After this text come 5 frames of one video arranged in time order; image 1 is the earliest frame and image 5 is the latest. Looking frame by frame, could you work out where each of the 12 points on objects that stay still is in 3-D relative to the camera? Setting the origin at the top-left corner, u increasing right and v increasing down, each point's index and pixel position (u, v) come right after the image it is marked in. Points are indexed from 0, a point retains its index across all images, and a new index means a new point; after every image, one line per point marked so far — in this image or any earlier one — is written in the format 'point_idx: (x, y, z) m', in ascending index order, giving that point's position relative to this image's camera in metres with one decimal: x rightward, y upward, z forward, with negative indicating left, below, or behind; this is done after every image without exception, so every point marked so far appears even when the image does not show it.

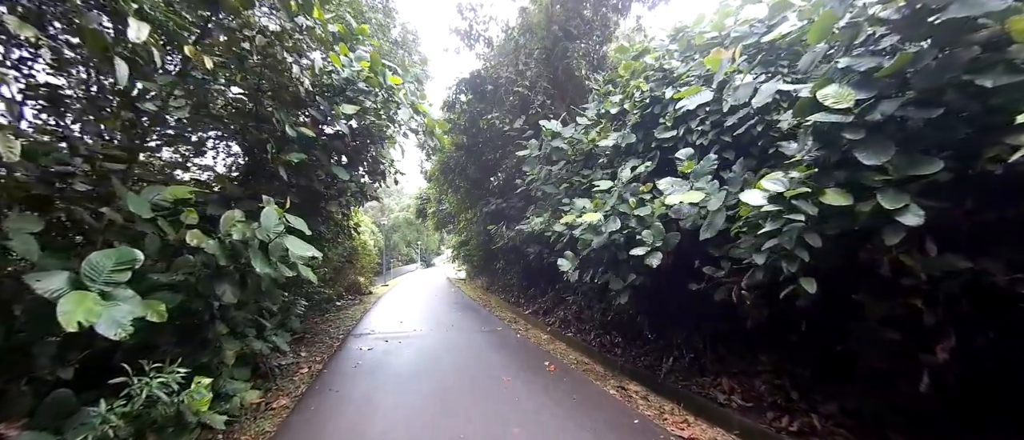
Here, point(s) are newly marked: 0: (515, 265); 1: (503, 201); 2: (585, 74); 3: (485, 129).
0: (0.0, -1.1, +8.5) m
1: (-0.2, +0.4, +8.0) m
2: (+1.3, +2.7, +6.5) m
3: (-0.6, +2.0, +7.8) m
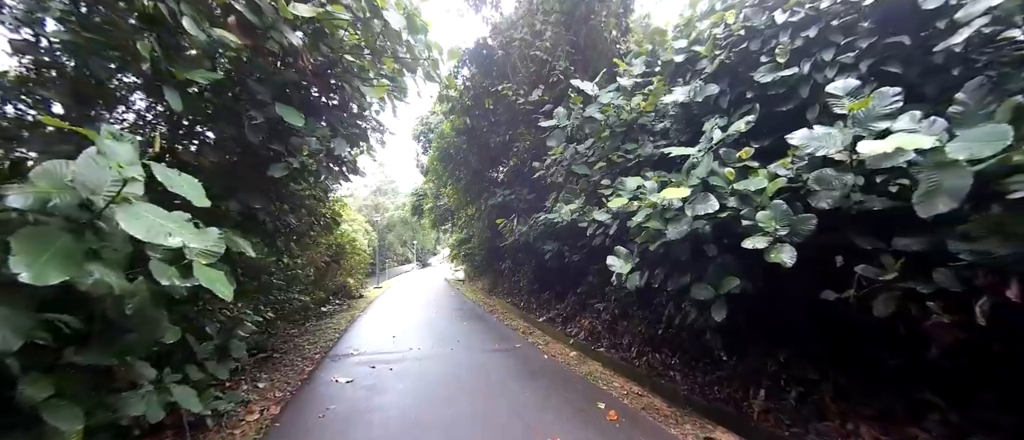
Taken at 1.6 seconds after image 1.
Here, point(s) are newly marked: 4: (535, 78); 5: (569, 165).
0: (+0.2, -0.9, +7.4) m
1: (0.0, +0.6, +6.9) m
2: (+1.6, +2.8, +5.4) m
3: (-0.4, +2.1, +6.7) m
4: (+0.4, +2.3, +5.7) m
5: (+0.7, +0.7, +4.6) m
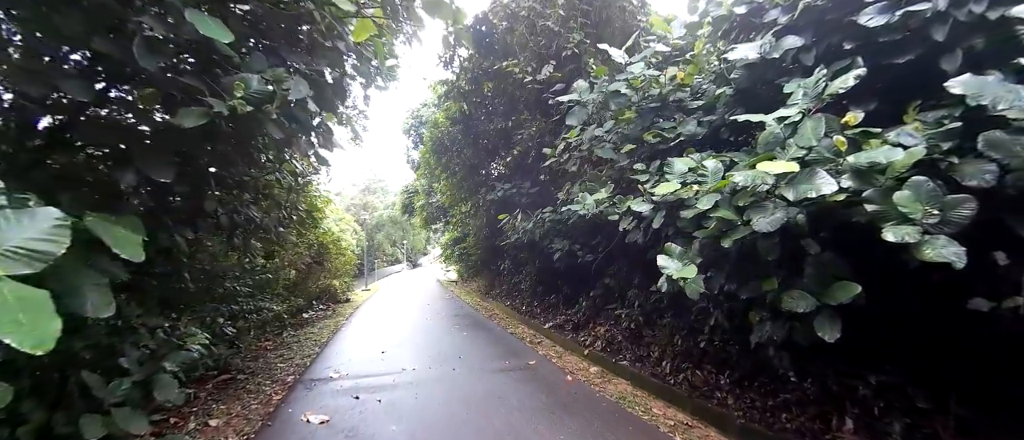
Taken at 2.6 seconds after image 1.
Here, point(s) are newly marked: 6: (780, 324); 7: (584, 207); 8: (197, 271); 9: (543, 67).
0: (+0.3, -0.9, +6.7) m
1: (0.0, +0.6, +6.2) m
2: (+1.6, +2.9, +4.8) m
3: (-0.3, +2.2, +6.0) m
4: (+0.4, +2.3, +5.1) m
5: (+0.9, +0.8, +4.0) m
6: (+1.6, -0.6, +2.2) m
7: (+0.6, +0.1, +3.1) m
8: (-2.2, -0.4, +2.5) m
9: (+0.4, +2.1, +4.9) m
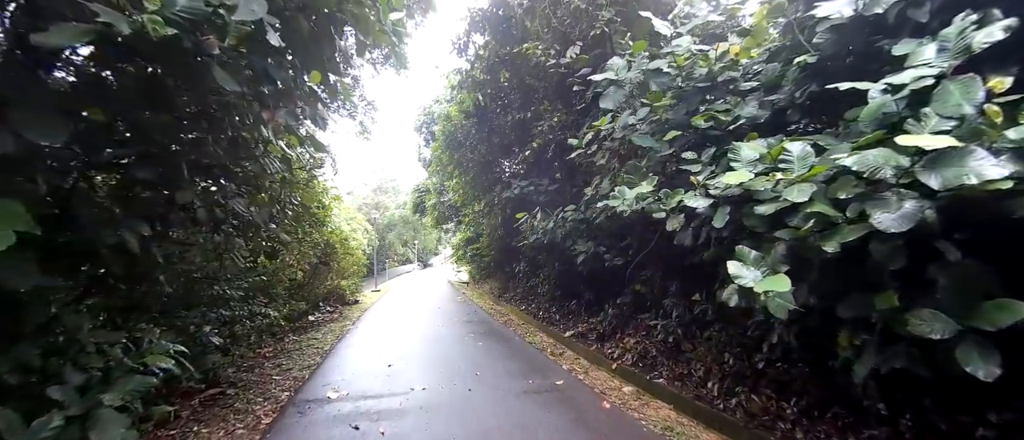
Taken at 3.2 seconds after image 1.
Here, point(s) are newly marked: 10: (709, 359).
0: (+0.6, -0.9, +6.3) m
1: (+0.3, +0.7, +5.8) m
2: (+1.9, +2.9, +4.3) m
3: (0.0, +2.2, +5.6) m
4: (+0.7, +2.4, +4.6) m
5: (+1.1, +0.8, +3.5) m
6: (+1.8, -0.6, +1.7) m
7: (+0.8, +0.1, +2.7) m
8: (-2.1, -0.3, +2.2) m
9: (+0.7, +2.1, +4.5) m
10: (+1.8, -1.3, +3.3) m
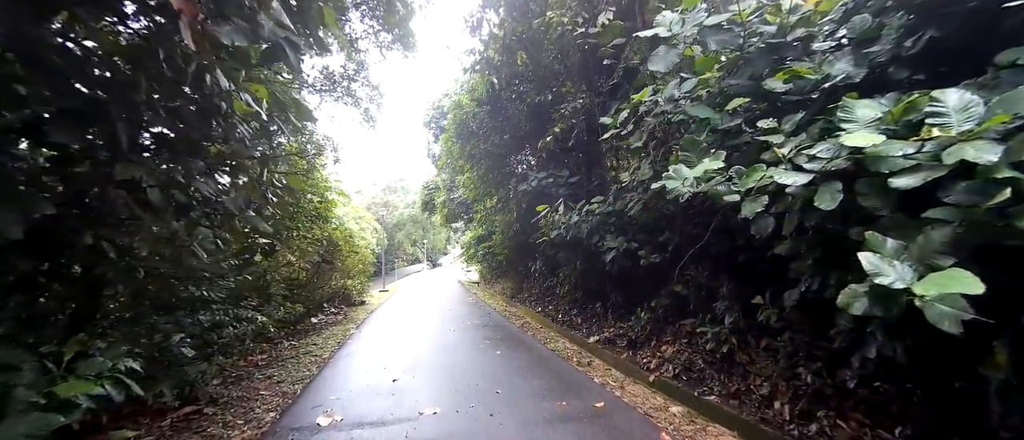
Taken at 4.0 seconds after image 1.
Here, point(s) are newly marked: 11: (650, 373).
0: (+0.8, -0.8, +5.8) m
1: (+0.6, +0.7, +5.3) m
2: (+2.1, +3.0, +3.8) m
3: (+0.2, +2.3, +5.1) m
4: (+0.9, +2.4, +4.1) m
5: (+1.3, +0.9, +3.0) m
6: (+2.0, -0.5, +1.2) m
7: (+1.0, +0.2, +2.2) m
8: (-1.9, -0.2, +1.7) m
9: (+0.9, +2.2, +3.9) m
10: (+2.0, -1.2, +2.7) m
11: (+1.4, -1.5, +3.6) m
